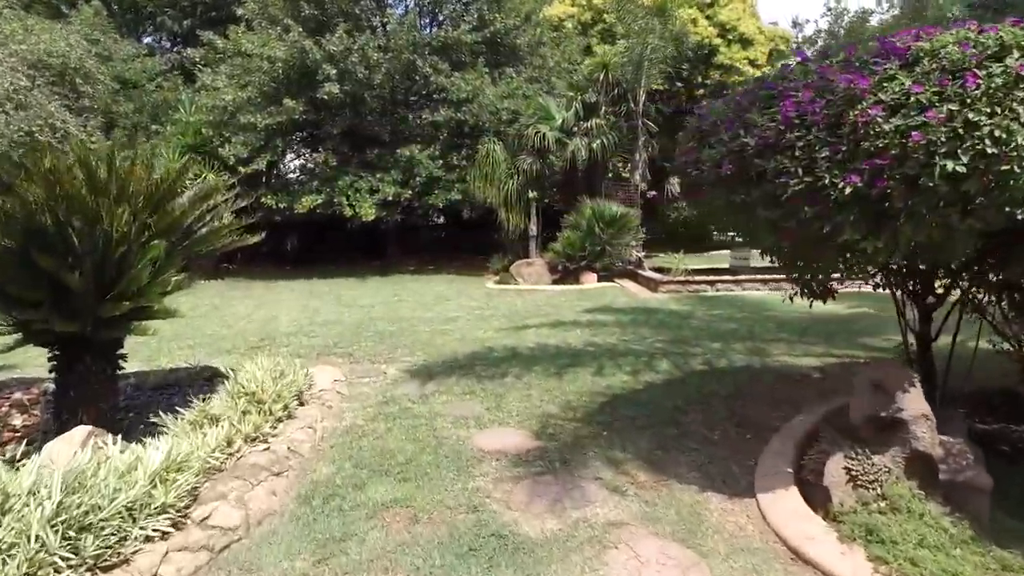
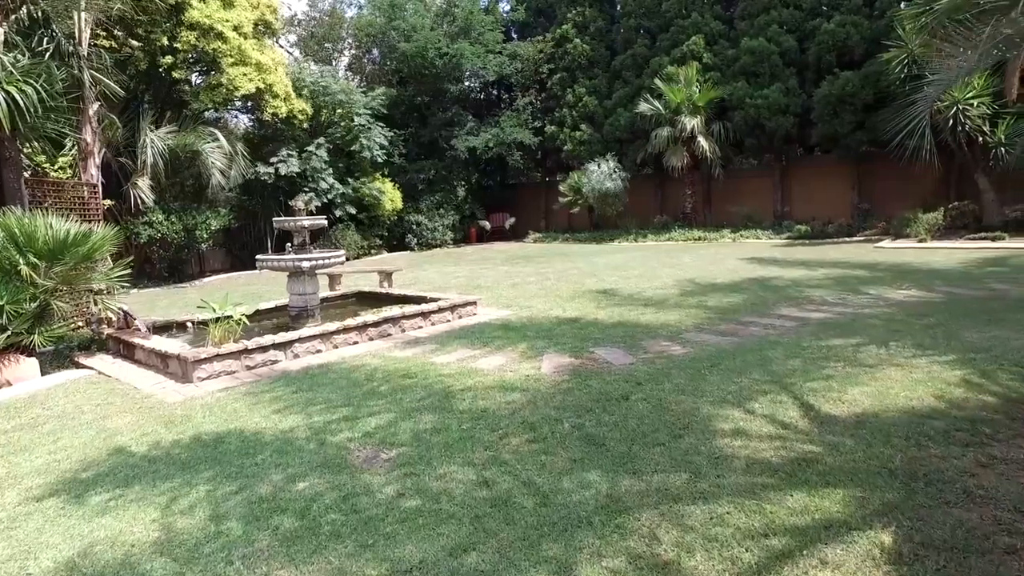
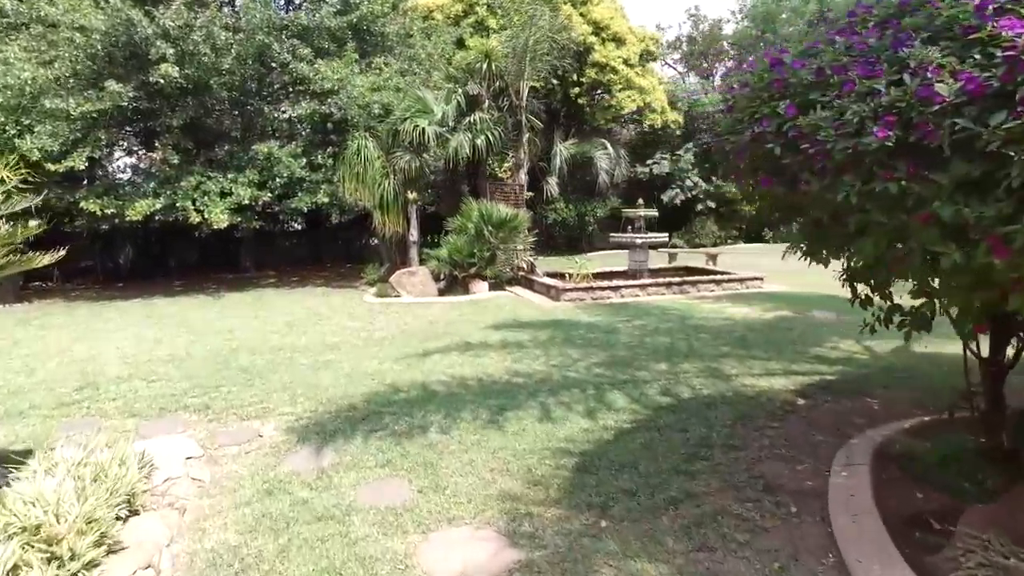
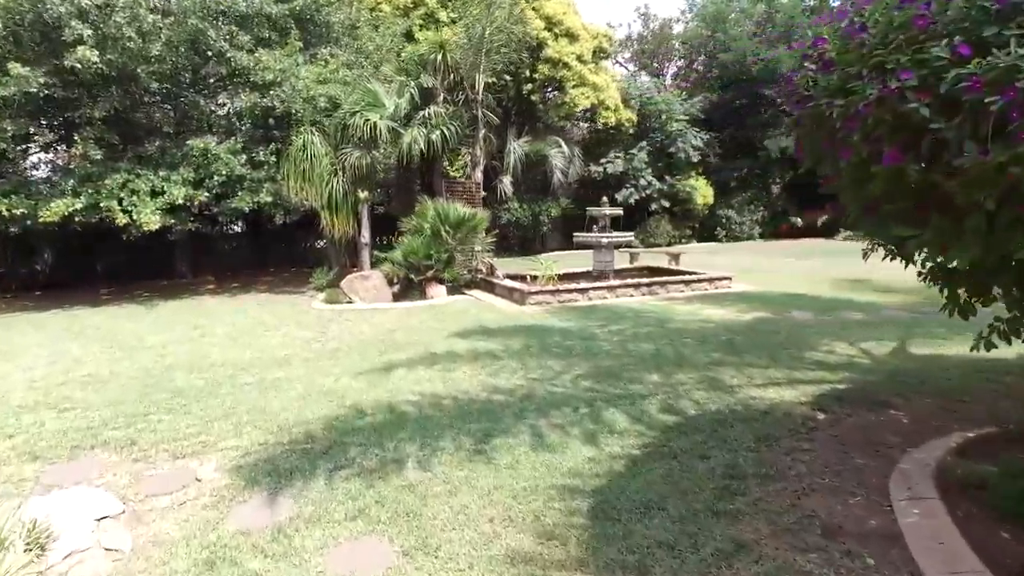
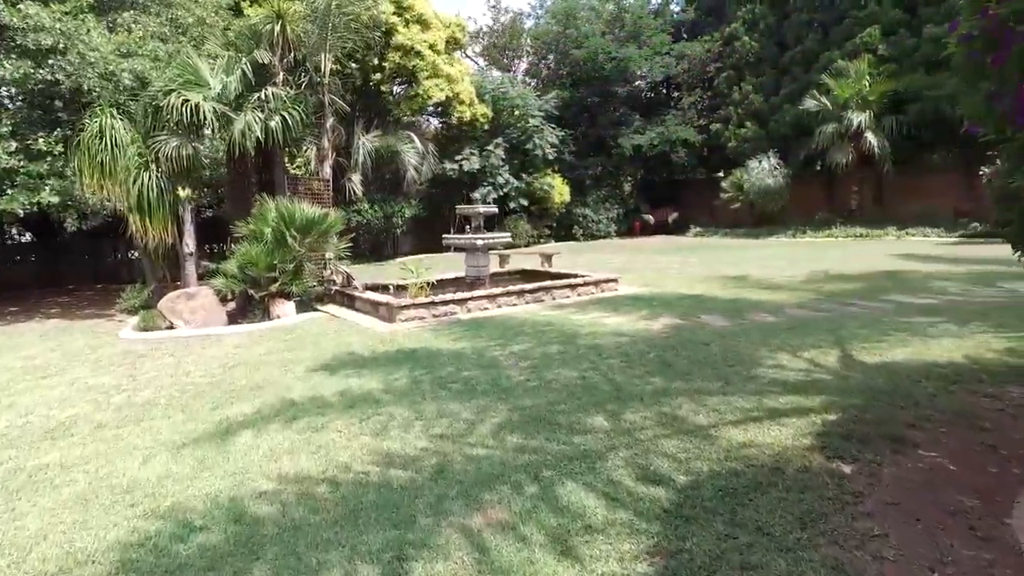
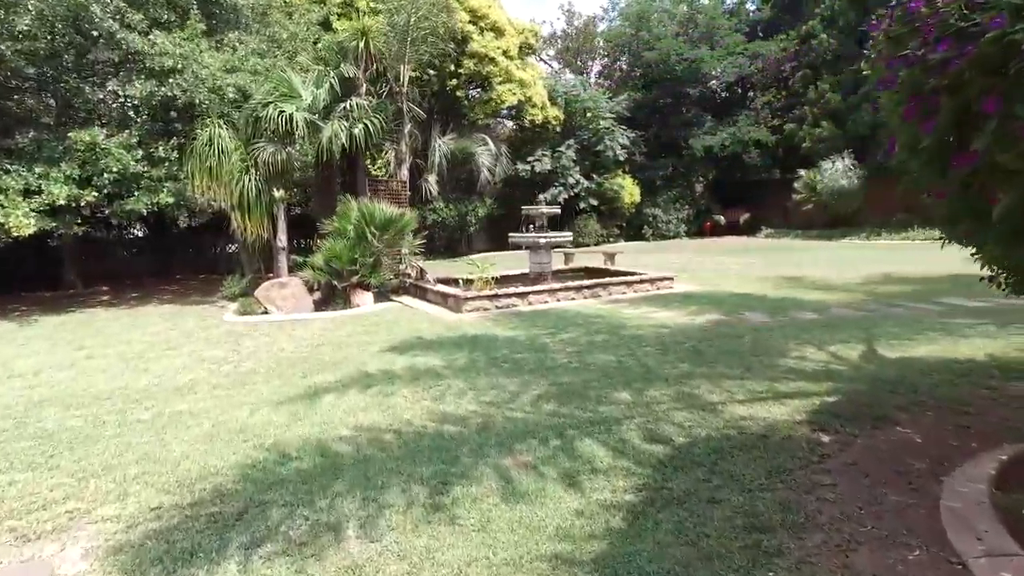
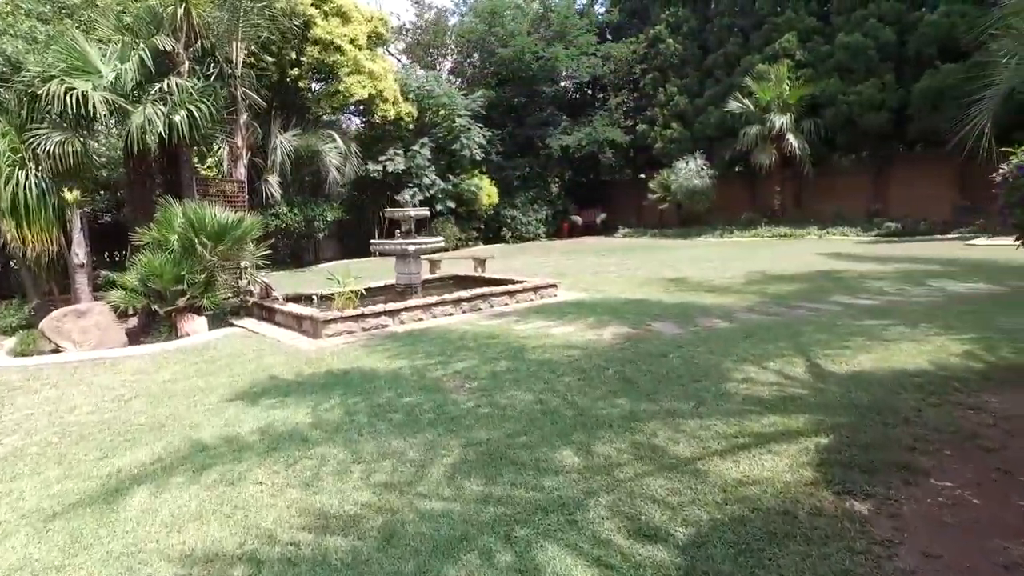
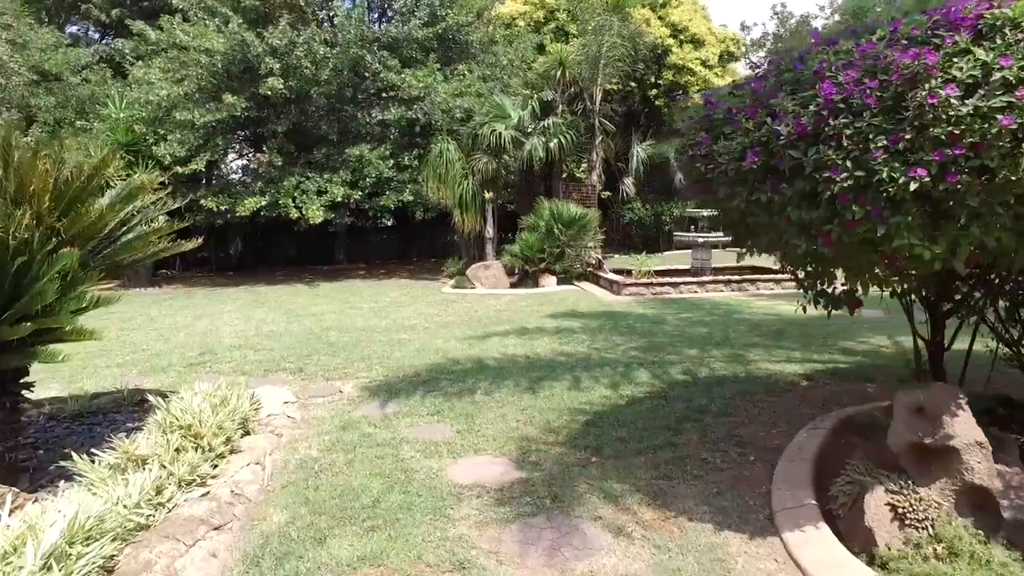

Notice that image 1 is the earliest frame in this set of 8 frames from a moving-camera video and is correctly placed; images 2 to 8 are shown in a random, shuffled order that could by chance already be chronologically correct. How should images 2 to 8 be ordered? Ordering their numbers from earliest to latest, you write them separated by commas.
8, 3, 4, 6, 5, 7, 2
